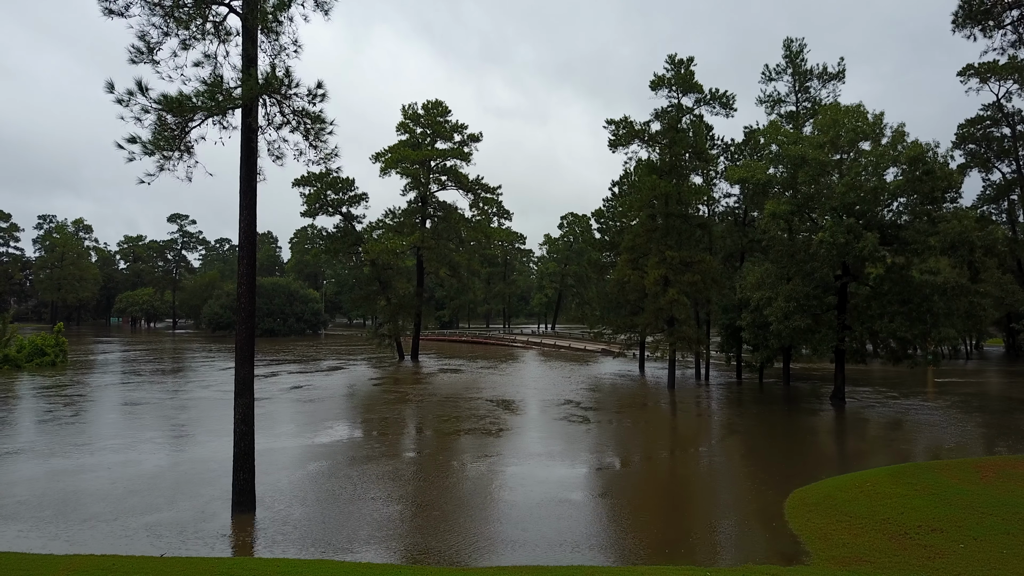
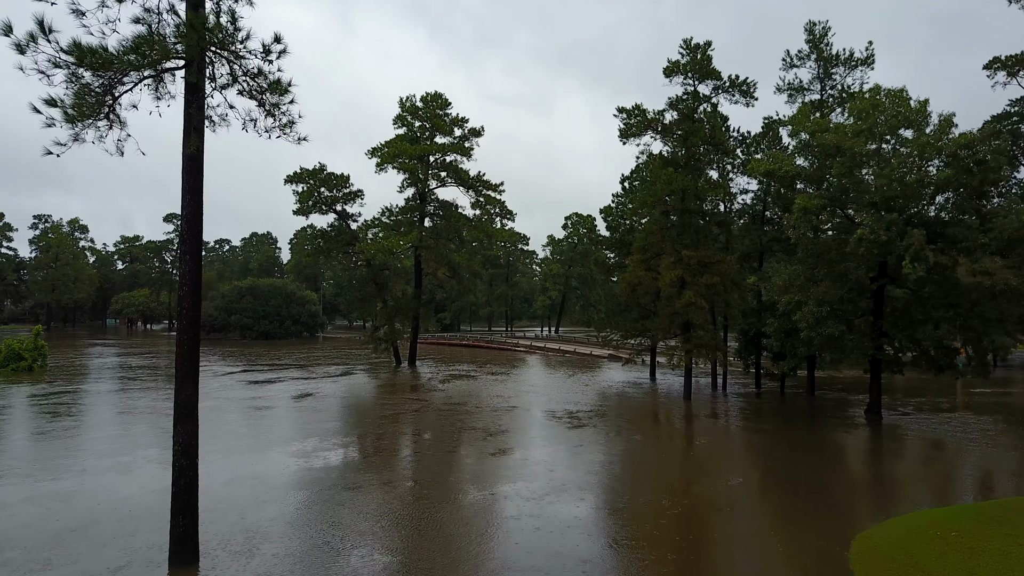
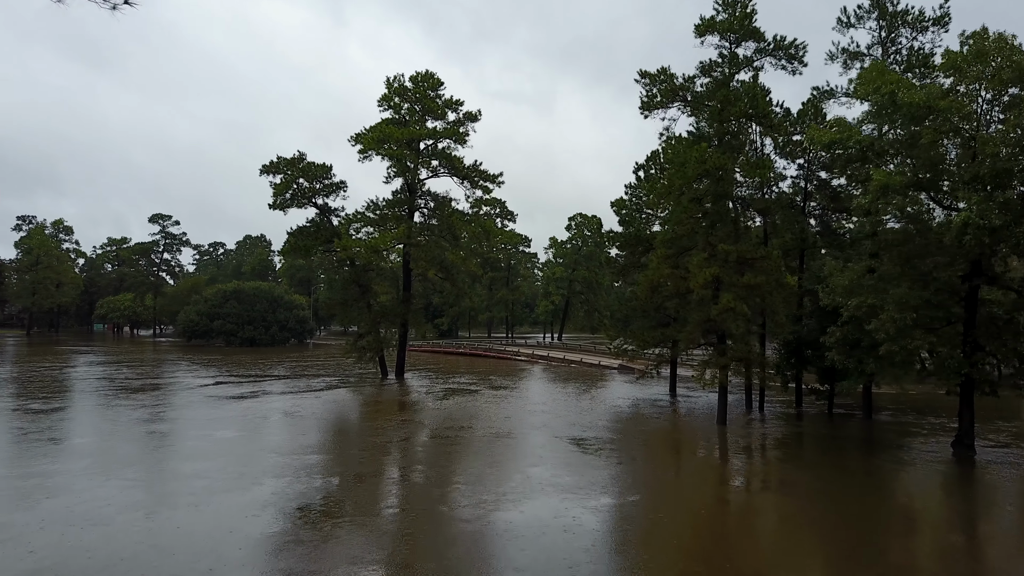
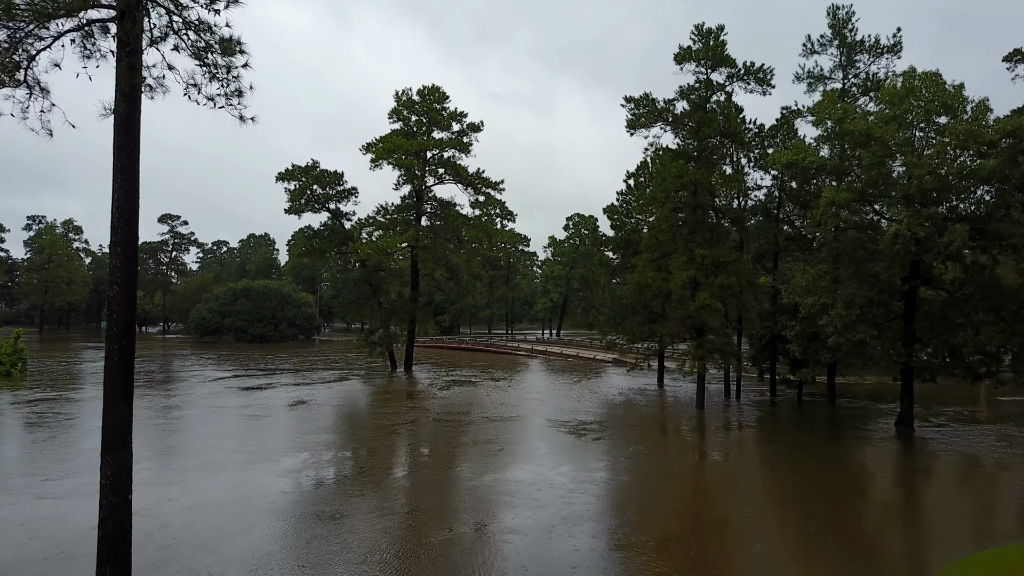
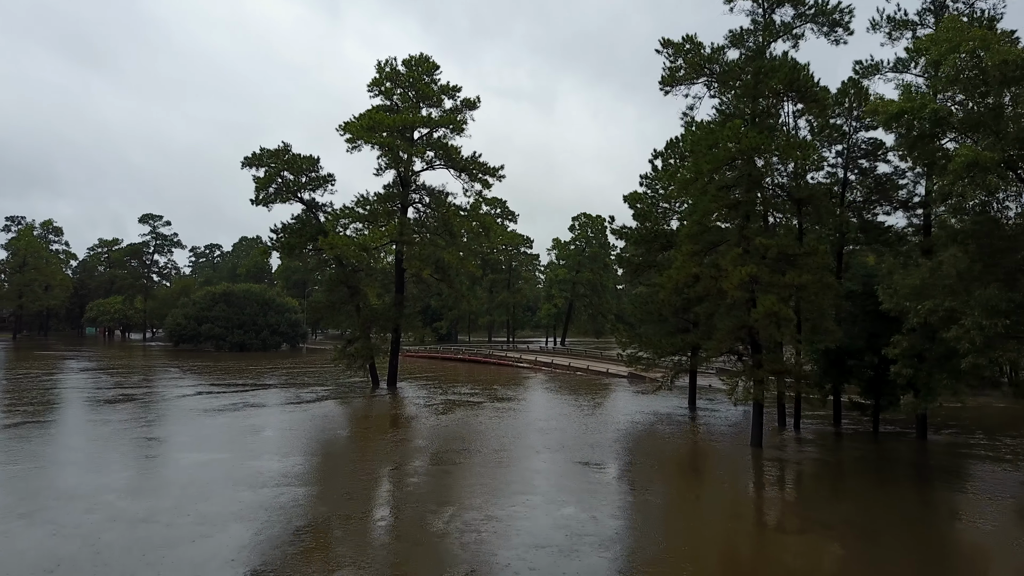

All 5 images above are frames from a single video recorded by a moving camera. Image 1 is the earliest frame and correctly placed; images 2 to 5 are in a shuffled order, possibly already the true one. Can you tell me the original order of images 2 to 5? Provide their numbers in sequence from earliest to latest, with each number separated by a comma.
2, 4, 3, 5
